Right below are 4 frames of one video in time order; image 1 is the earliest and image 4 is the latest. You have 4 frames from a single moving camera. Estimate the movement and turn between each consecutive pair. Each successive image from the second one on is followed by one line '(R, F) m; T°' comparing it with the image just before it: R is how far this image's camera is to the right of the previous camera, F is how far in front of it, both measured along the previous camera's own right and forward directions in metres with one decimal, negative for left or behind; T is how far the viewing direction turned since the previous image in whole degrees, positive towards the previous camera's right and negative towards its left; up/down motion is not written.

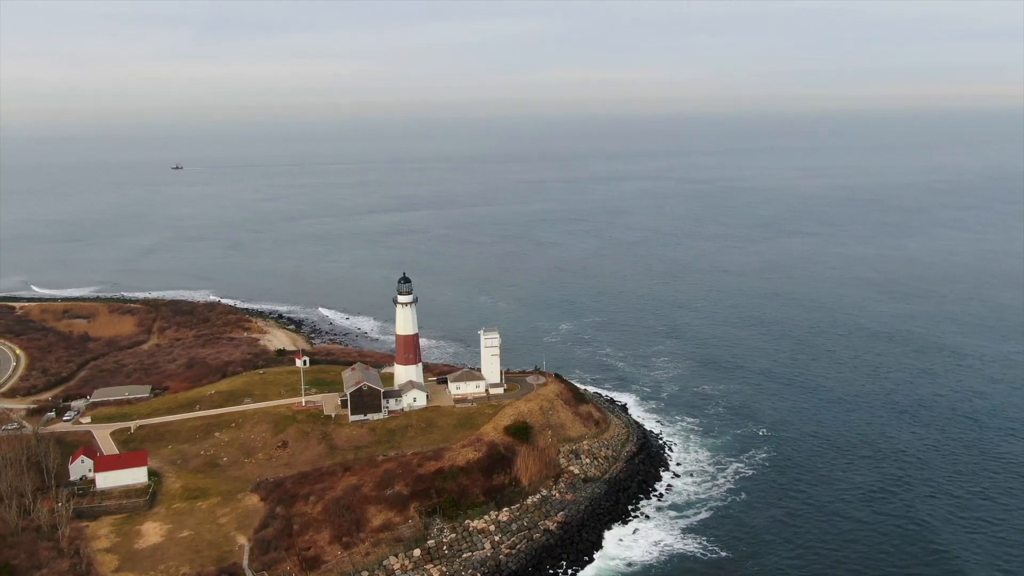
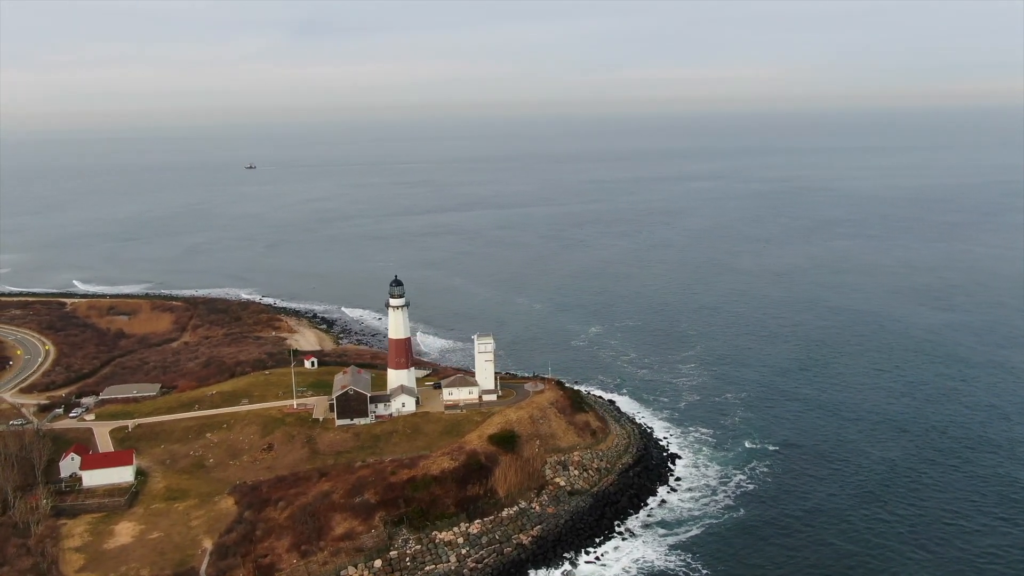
(+2.9, +1.0) m; -4°
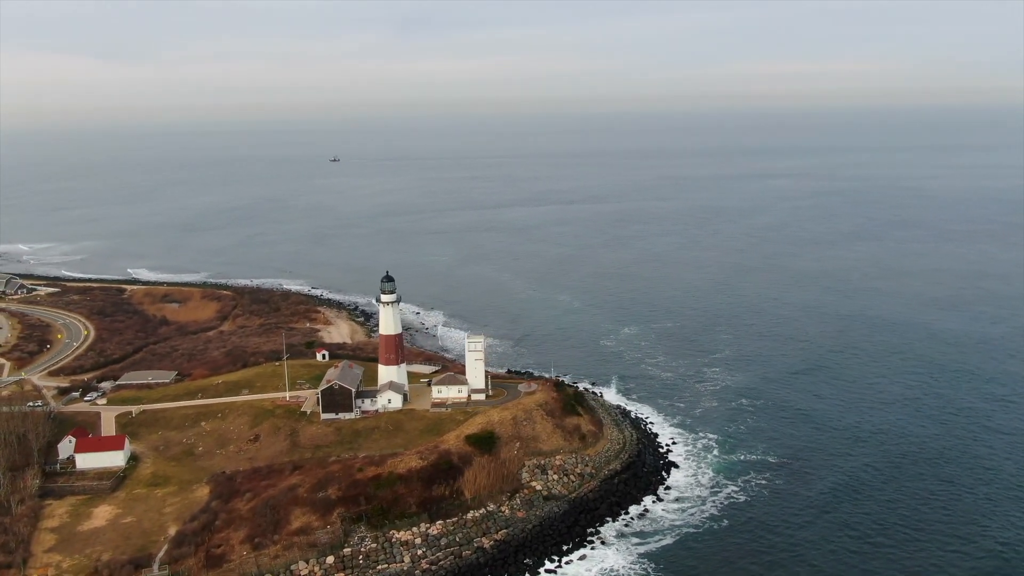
(+3.6, +0.6) m; -5°
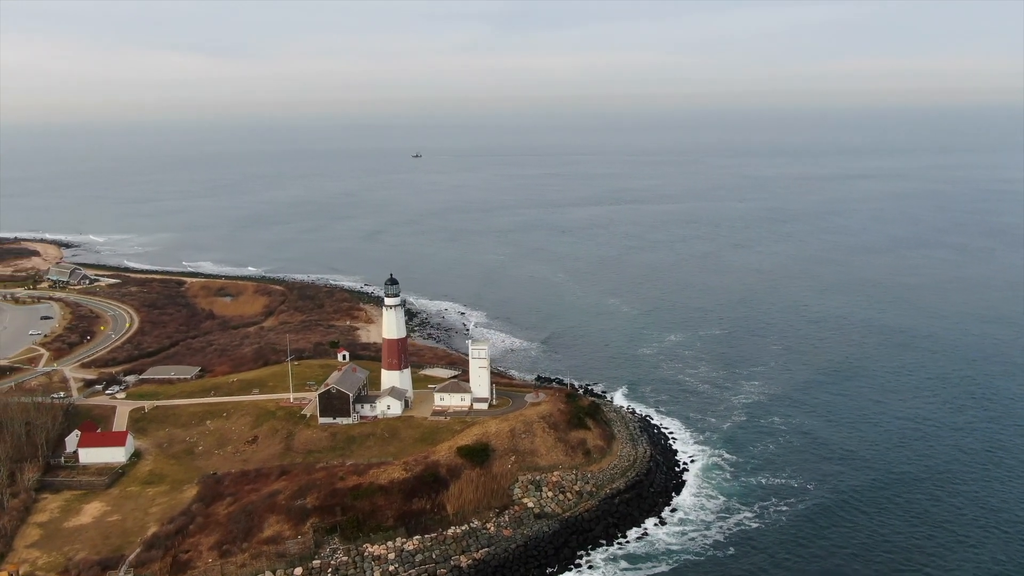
(+2.9, +1.3) m; -5°
